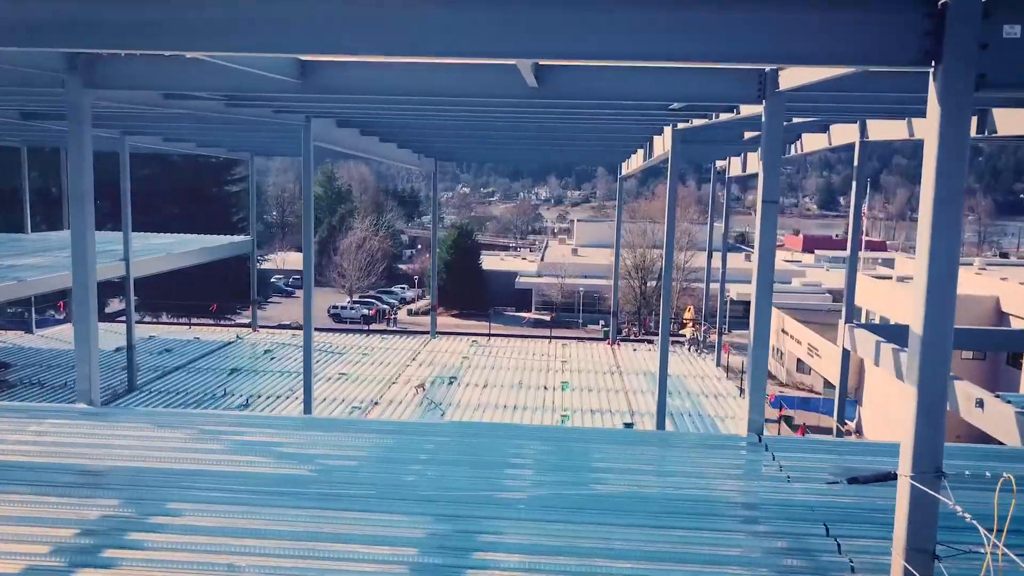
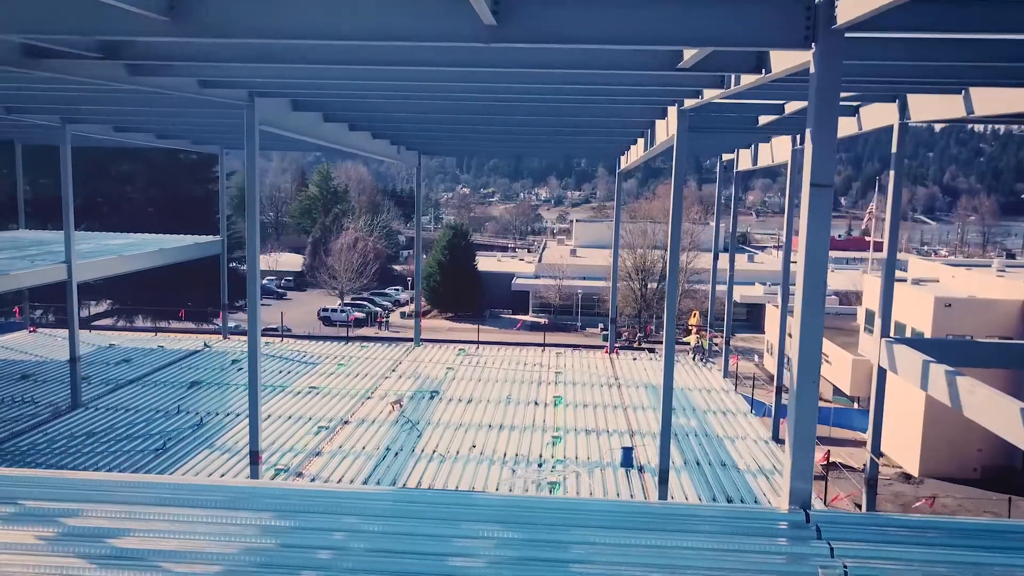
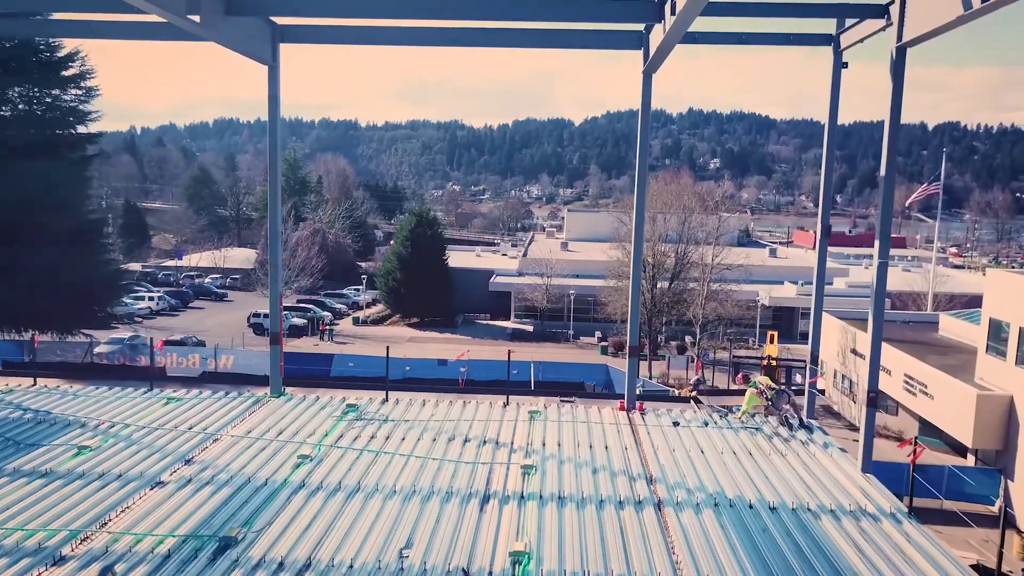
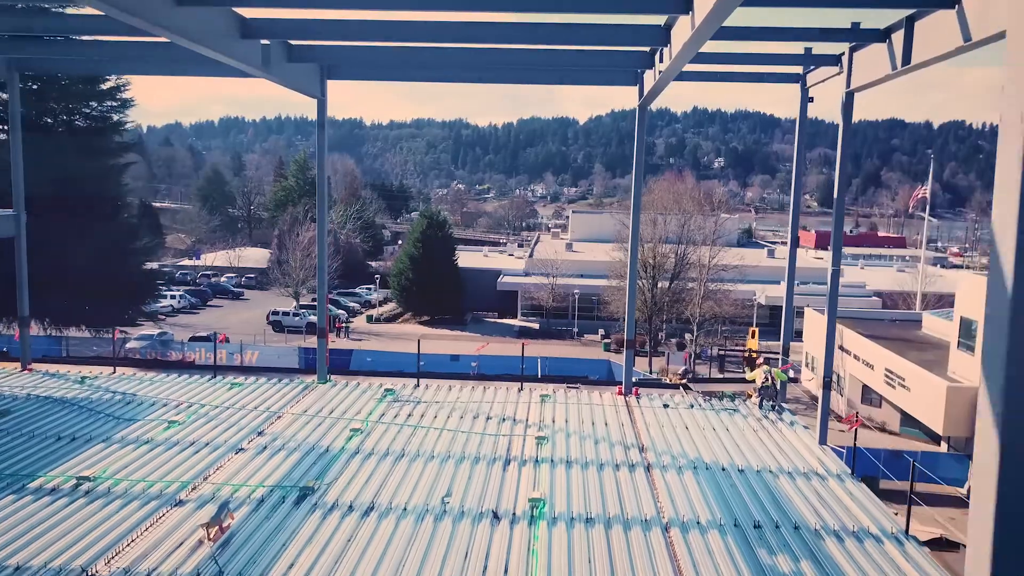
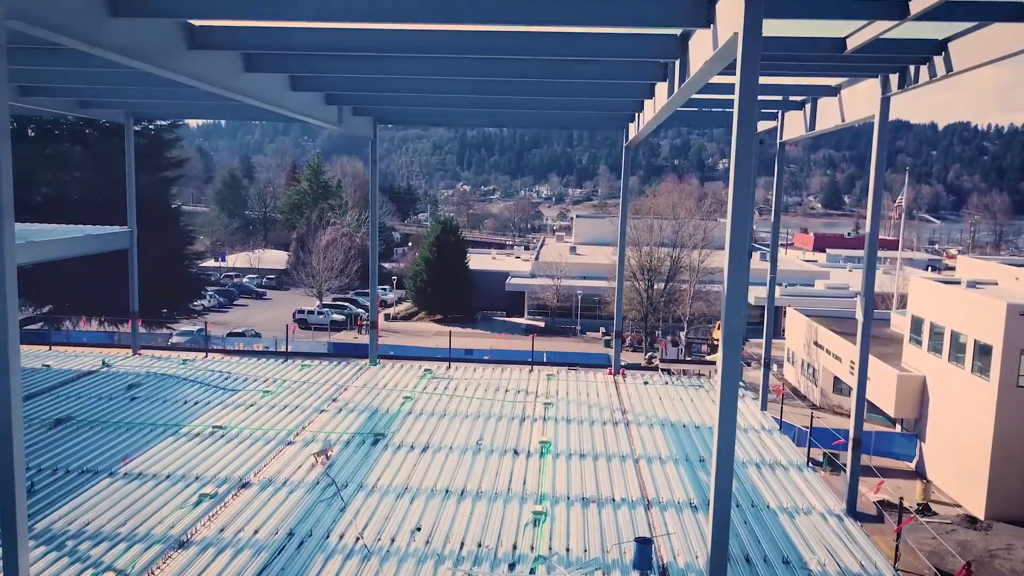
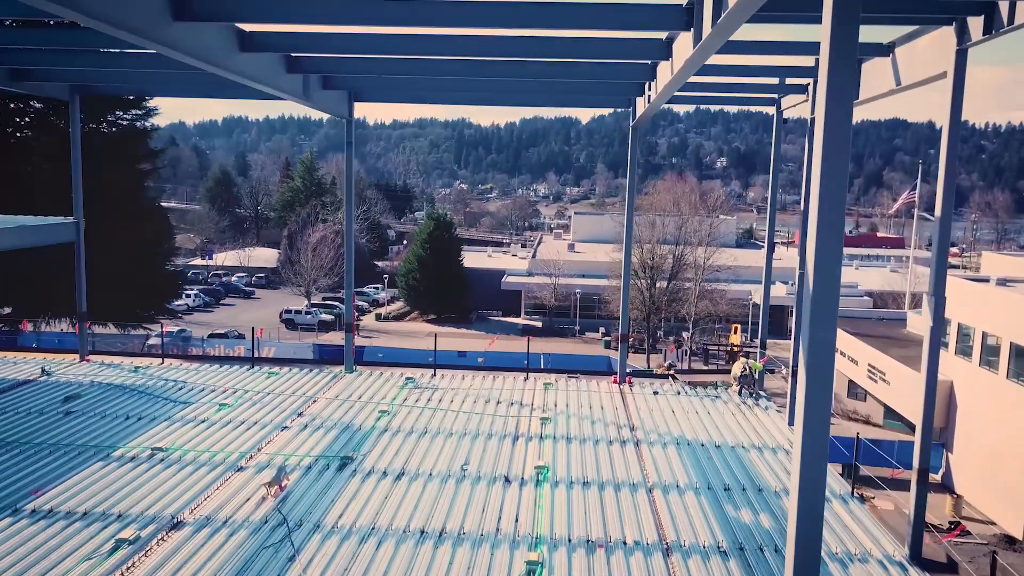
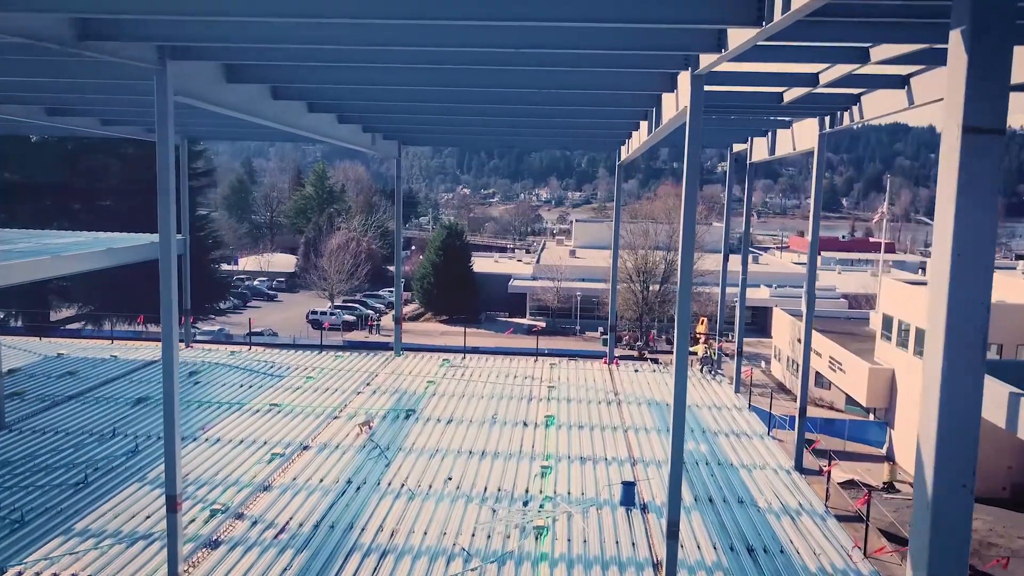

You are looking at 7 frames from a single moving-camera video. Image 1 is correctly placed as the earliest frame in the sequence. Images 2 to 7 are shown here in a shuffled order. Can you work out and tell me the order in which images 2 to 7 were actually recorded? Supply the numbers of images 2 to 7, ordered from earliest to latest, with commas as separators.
2, 7, 5, 6, 4, 3
